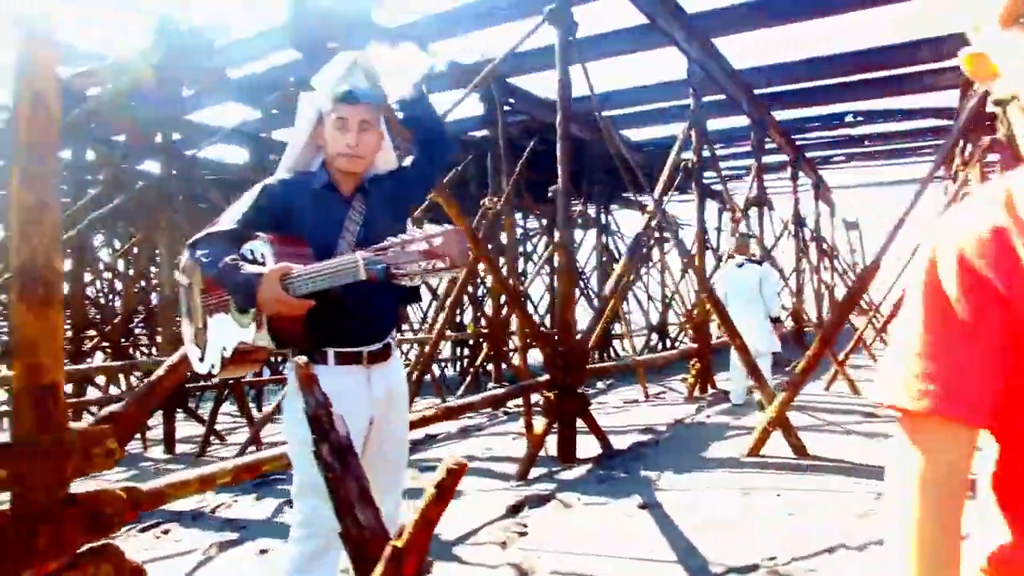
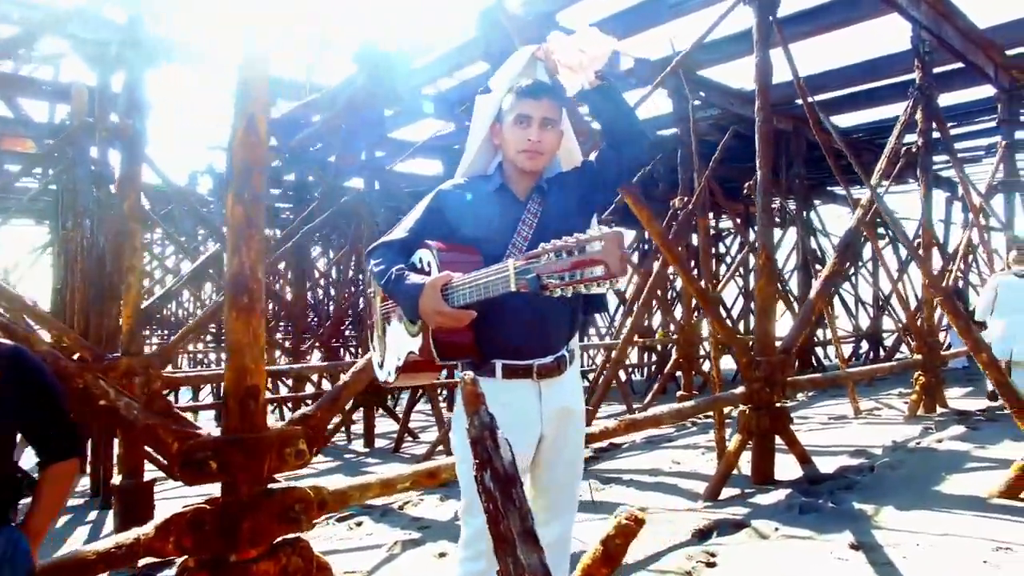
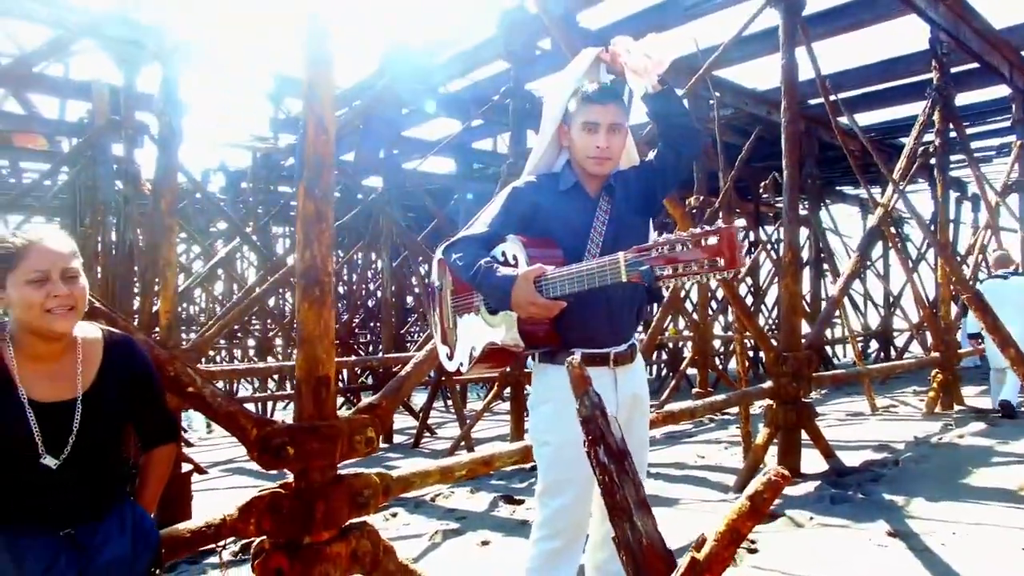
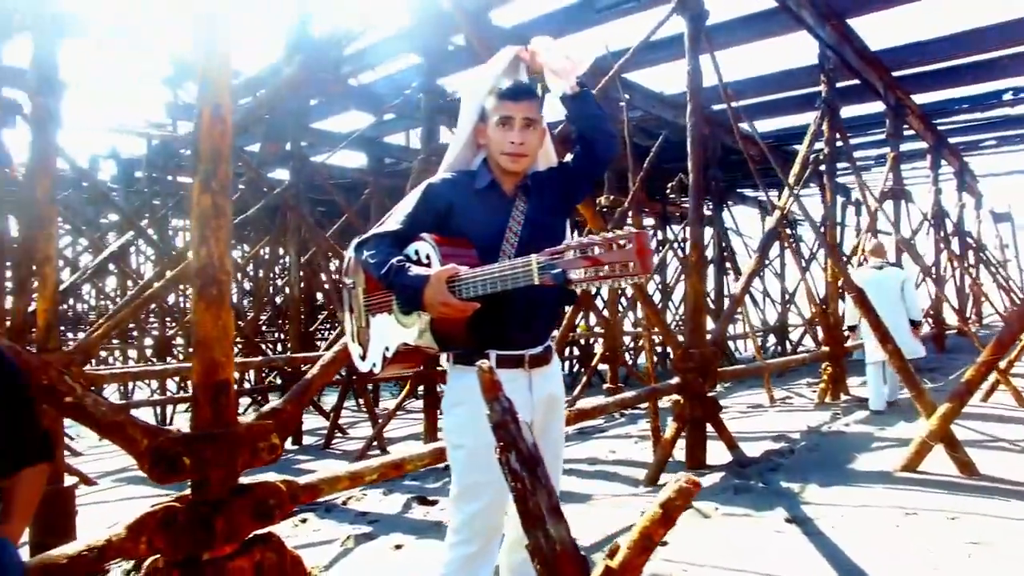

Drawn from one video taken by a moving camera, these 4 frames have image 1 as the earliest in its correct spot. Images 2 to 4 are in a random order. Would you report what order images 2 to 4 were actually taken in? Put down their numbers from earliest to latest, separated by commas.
4, 3, 2
